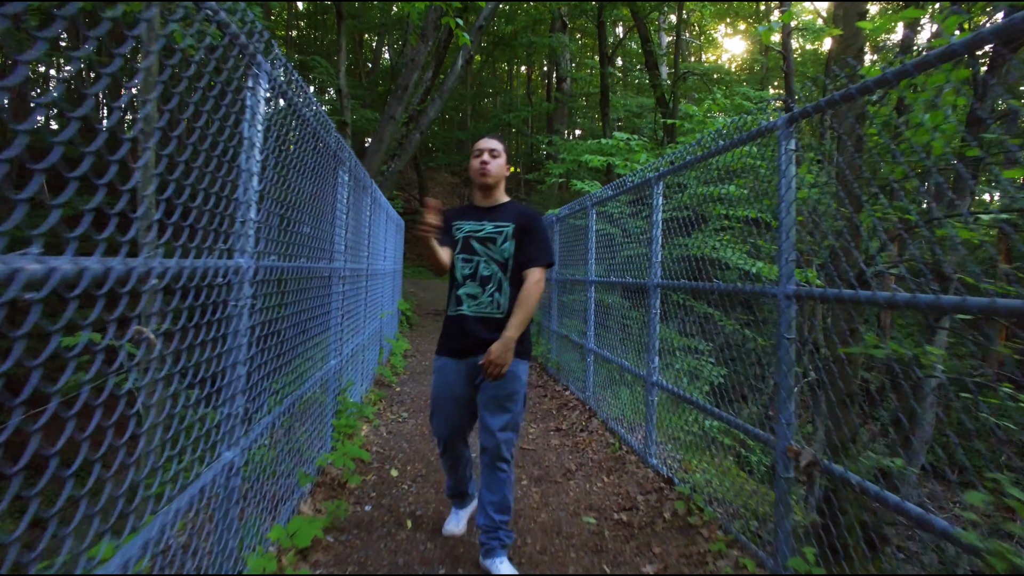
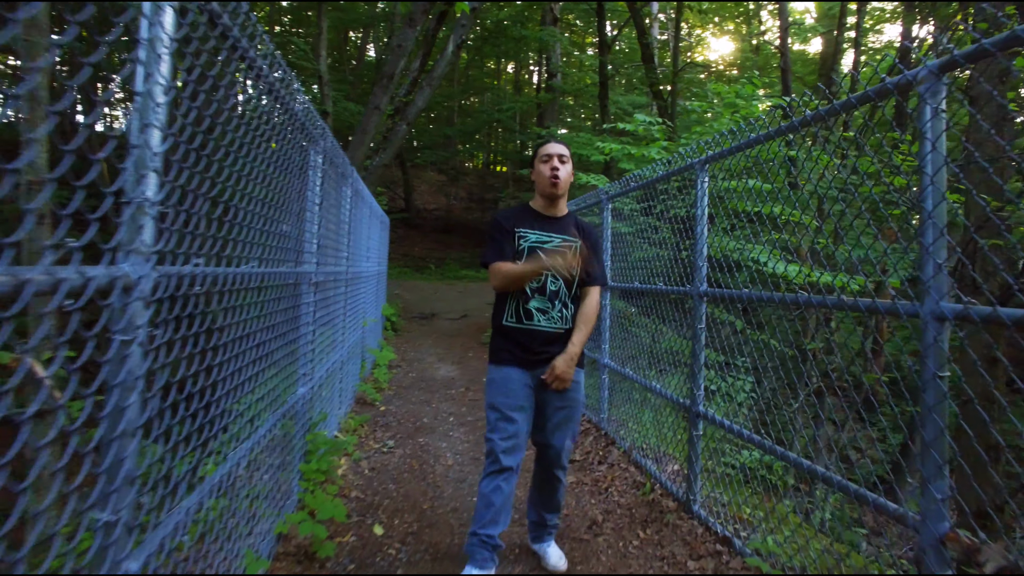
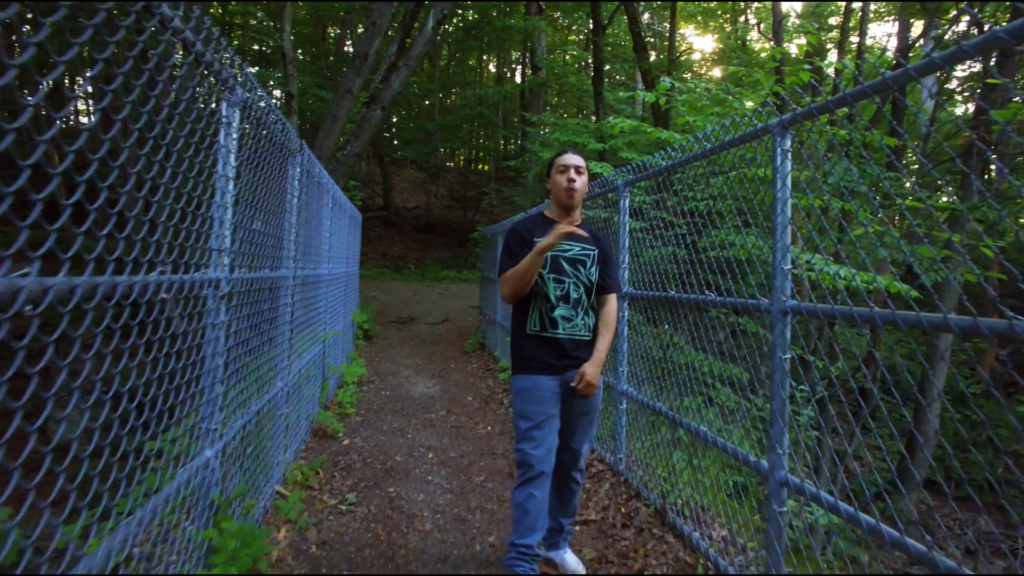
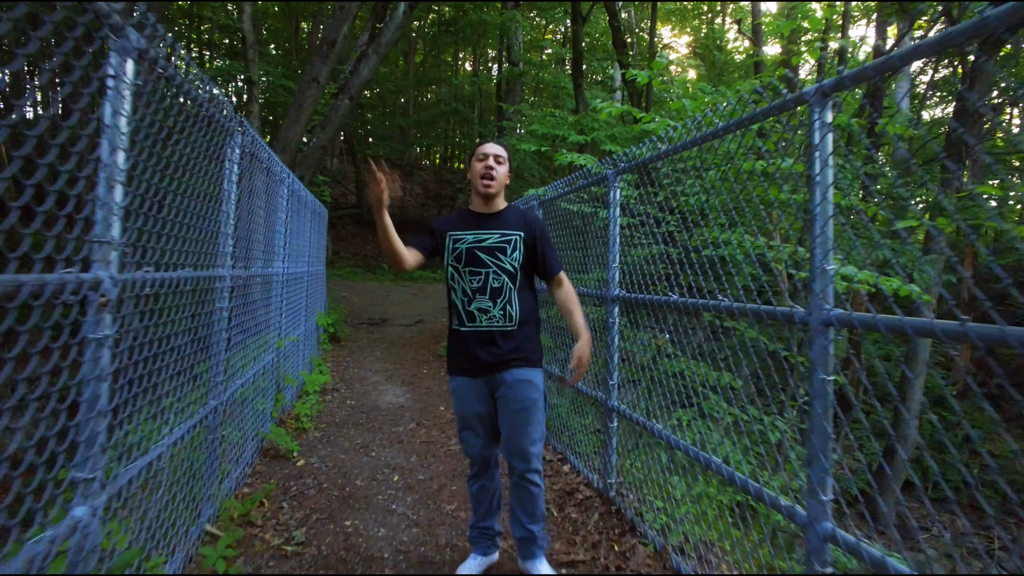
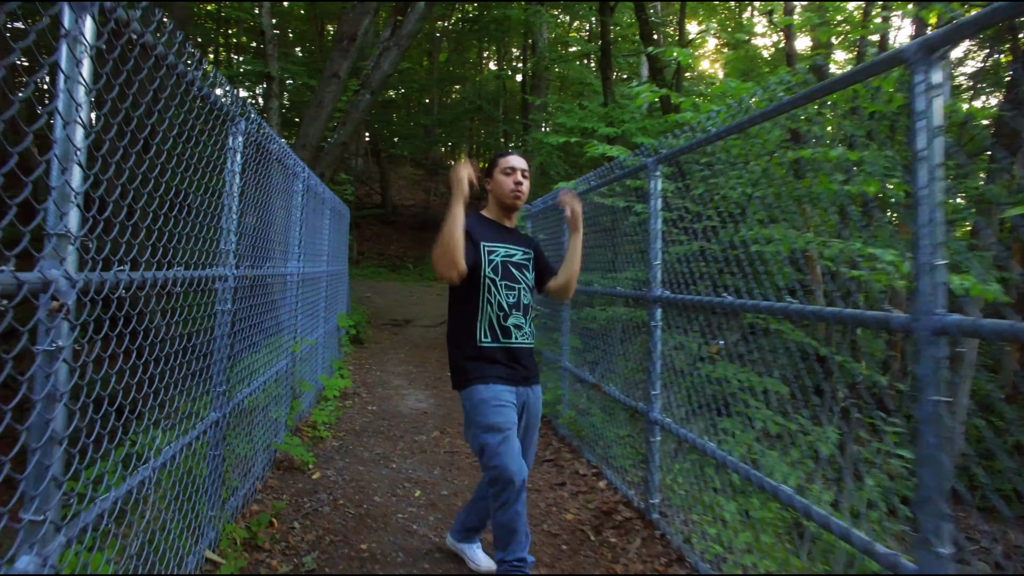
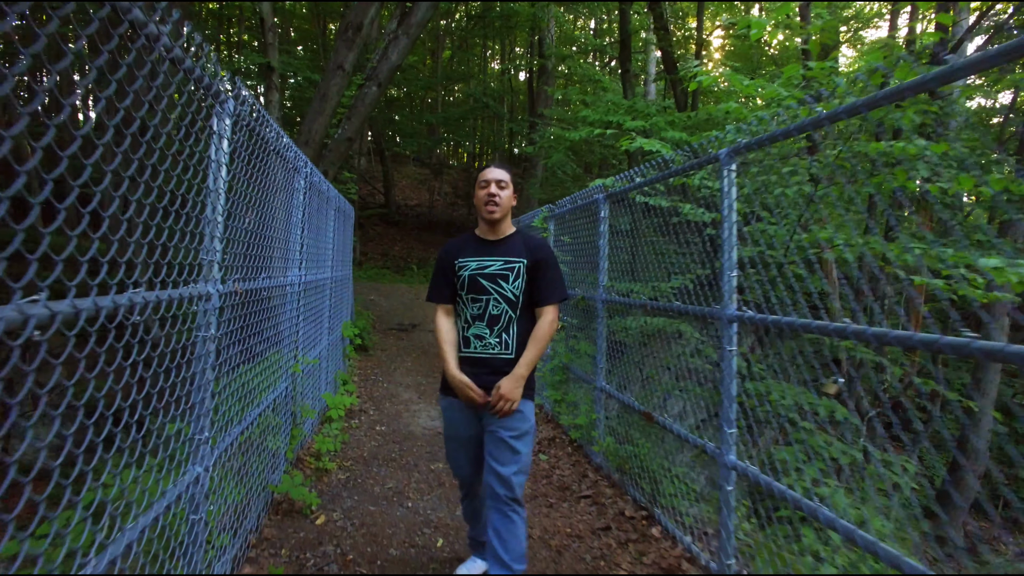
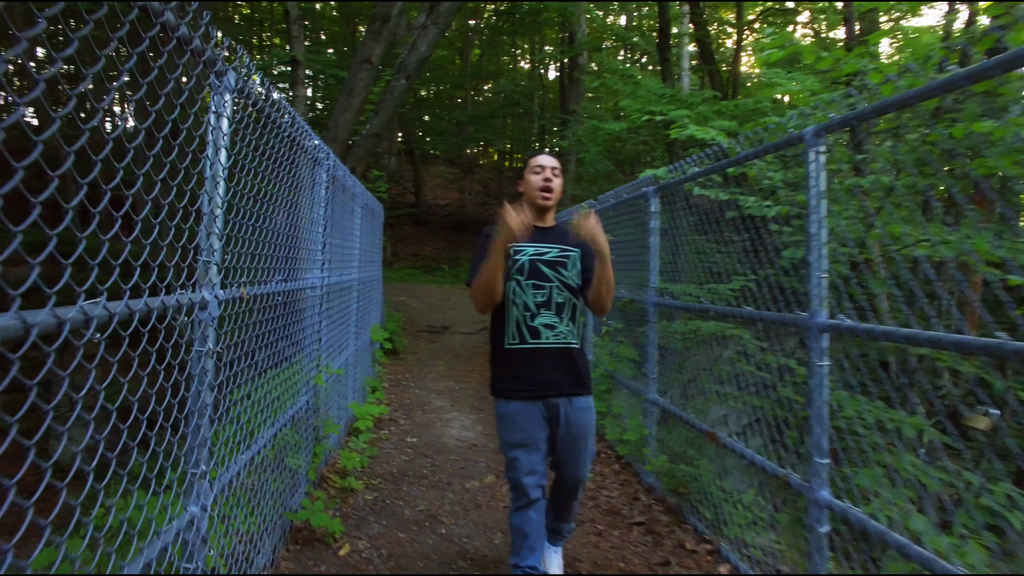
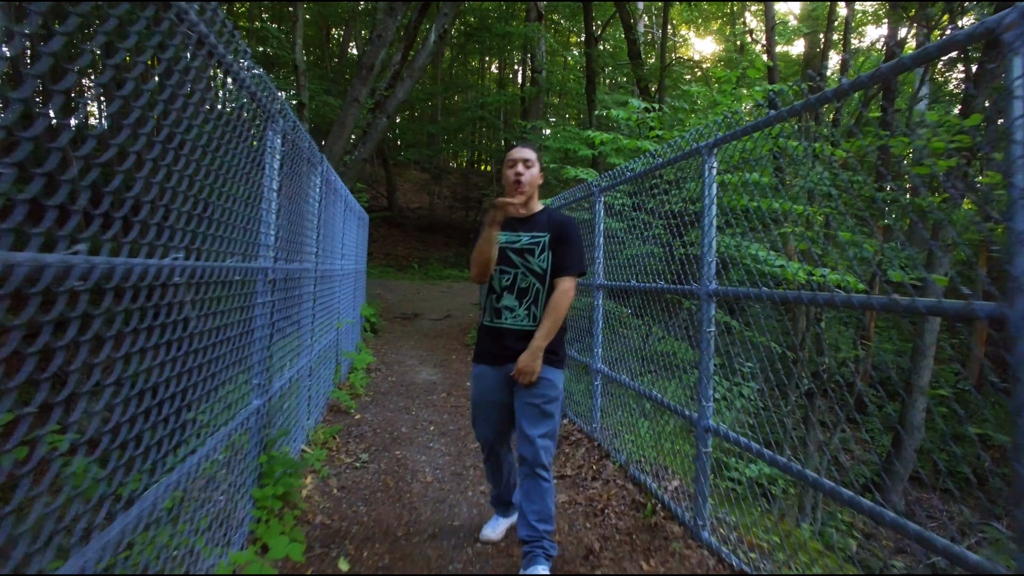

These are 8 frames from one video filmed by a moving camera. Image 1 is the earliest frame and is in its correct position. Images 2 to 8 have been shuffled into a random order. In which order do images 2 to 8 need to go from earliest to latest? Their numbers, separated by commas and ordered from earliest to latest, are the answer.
2, 8, 3, 4, 5, 6, 7
